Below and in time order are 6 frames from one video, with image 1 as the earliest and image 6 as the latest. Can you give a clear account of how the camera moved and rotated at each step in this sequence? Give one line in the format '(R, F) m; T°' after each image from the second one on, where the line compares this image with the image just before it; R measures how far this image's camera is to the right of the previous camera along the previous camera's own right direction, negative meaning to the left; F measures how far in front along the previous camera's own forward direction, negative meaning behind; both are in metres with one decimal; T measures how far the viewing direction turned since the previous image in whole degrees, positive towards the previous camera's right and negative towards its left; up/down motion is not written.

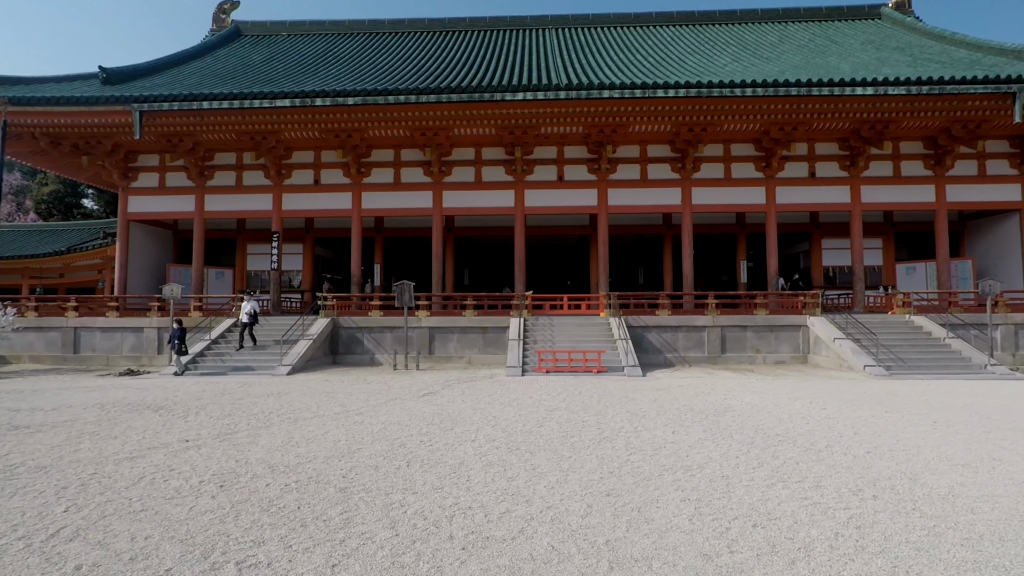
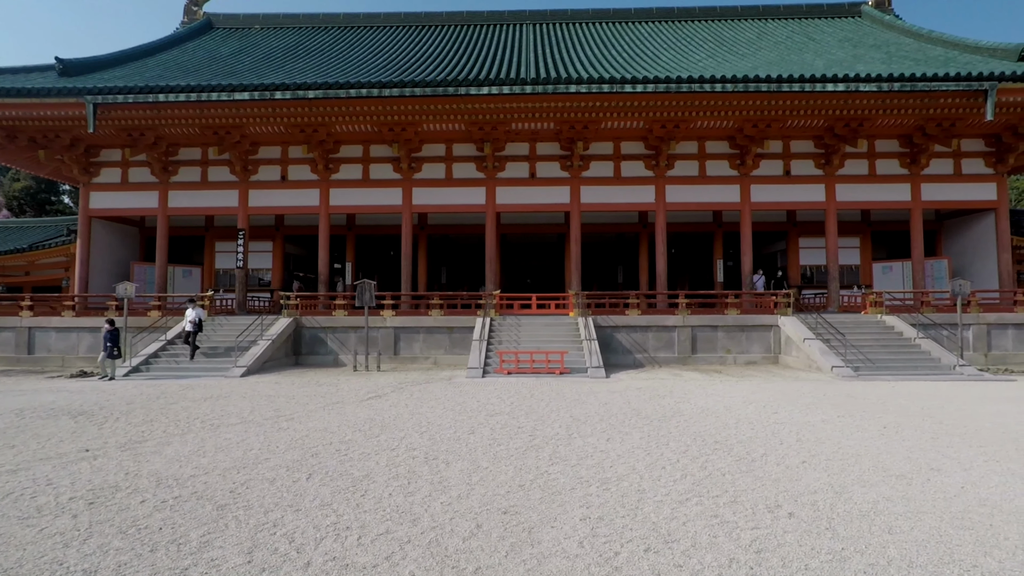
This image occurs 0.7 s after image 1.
(+0.5, +0.2) m; +1°
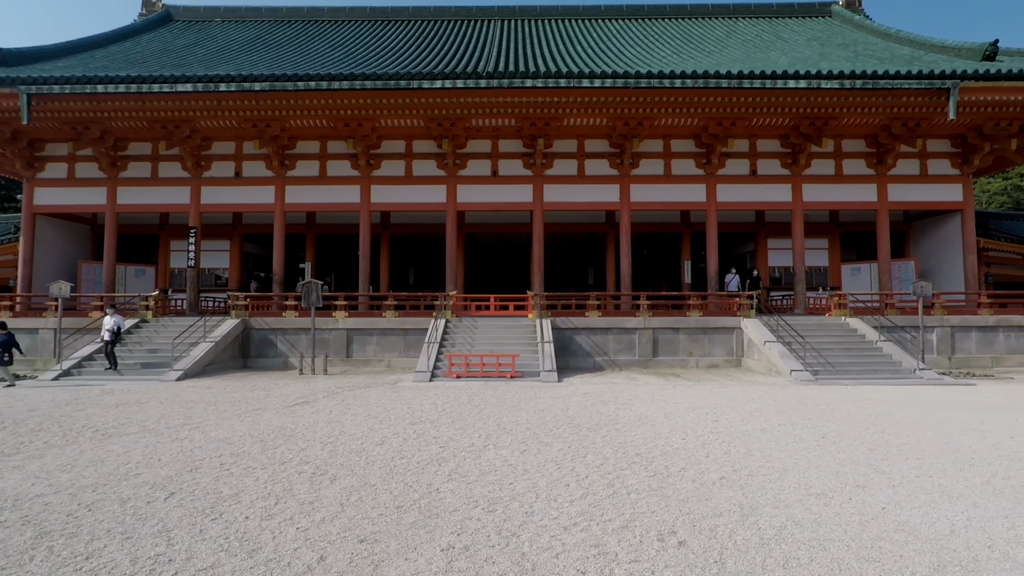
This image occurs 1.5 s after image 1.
(+0.5, +0.3) m; +1°
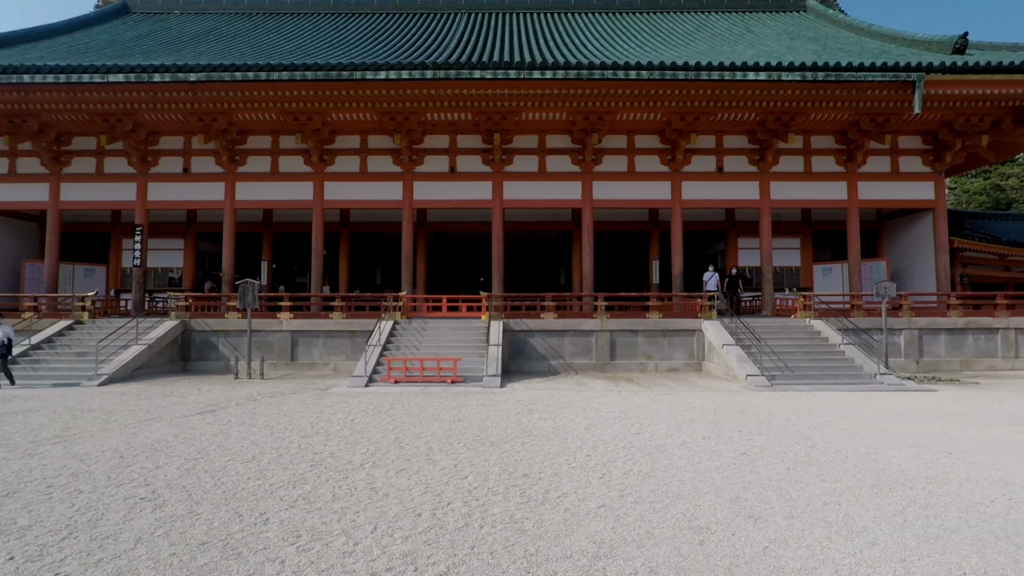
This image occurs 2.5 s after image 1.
(+0.7, +0.4) m; +1°
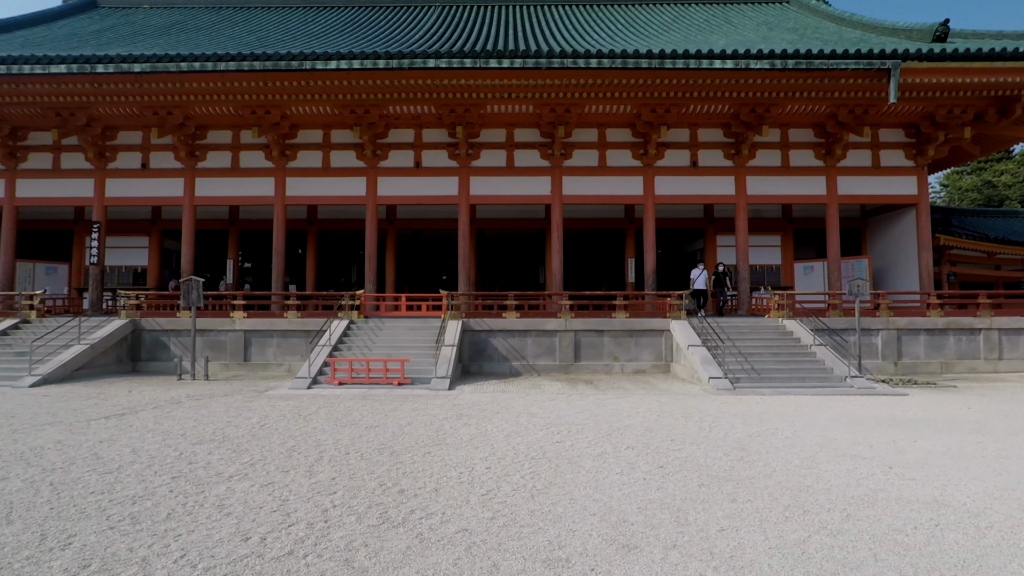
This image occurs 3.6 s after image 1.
(+0.6, +0.4) m; 0°
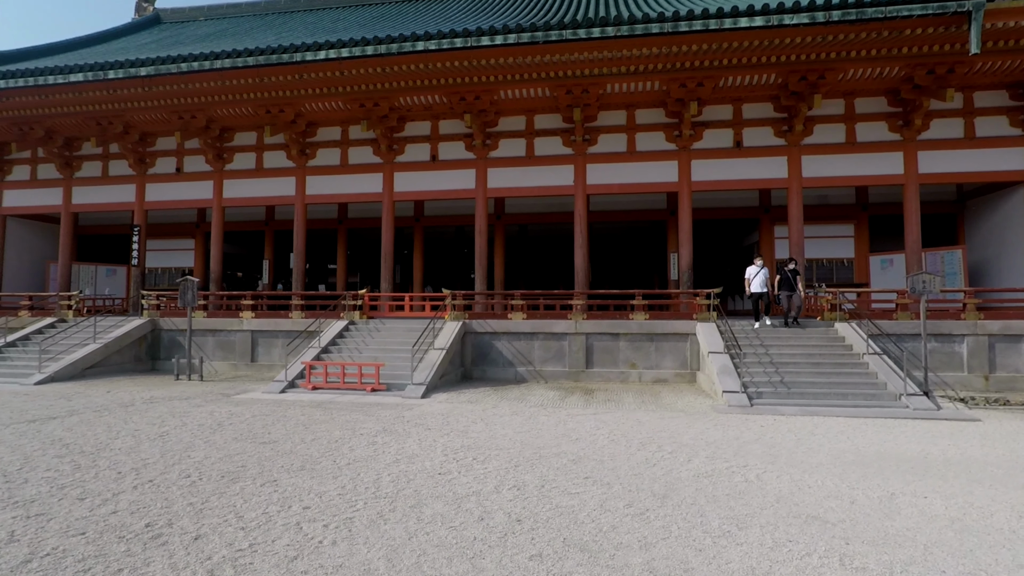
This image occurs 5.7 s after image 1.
(+1.2, +0.9) m; -9°
